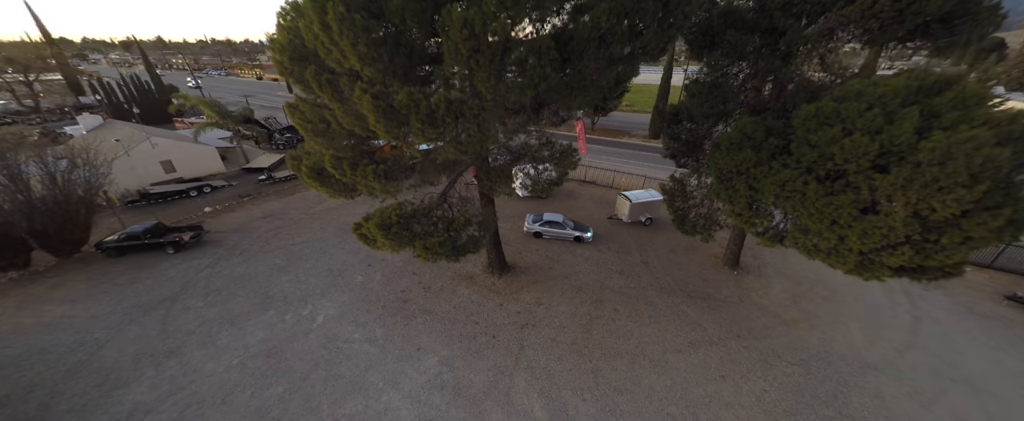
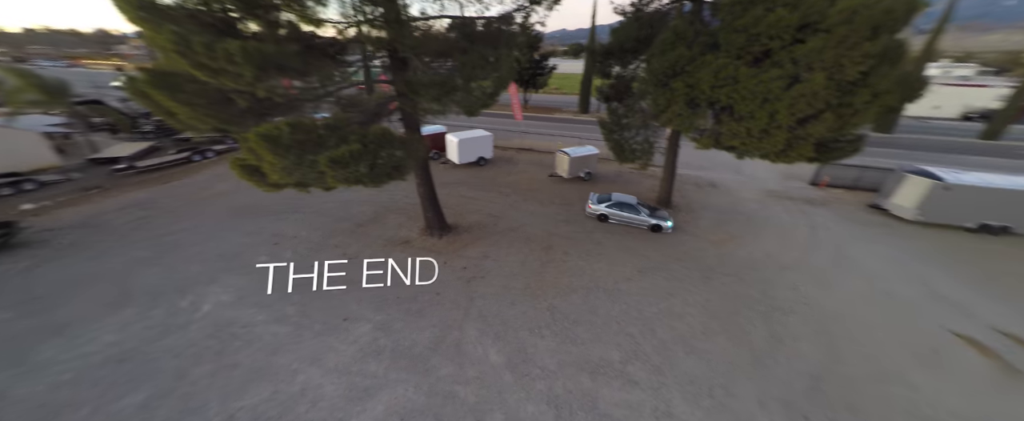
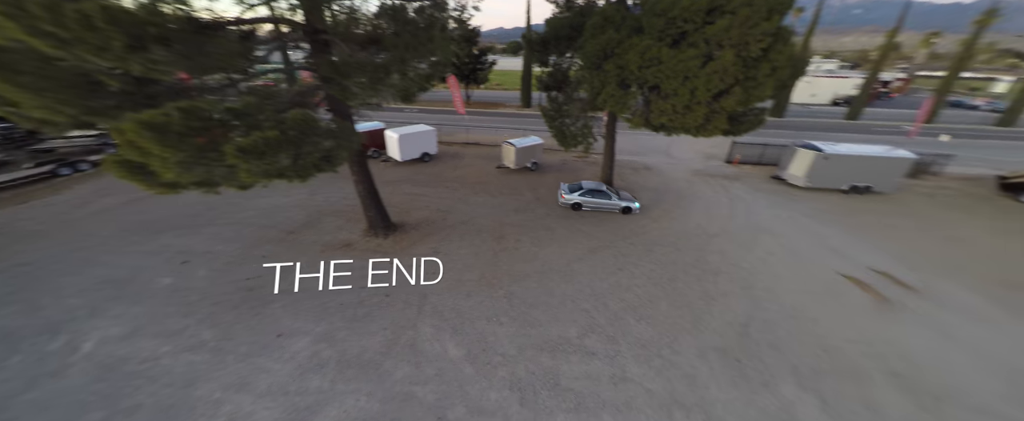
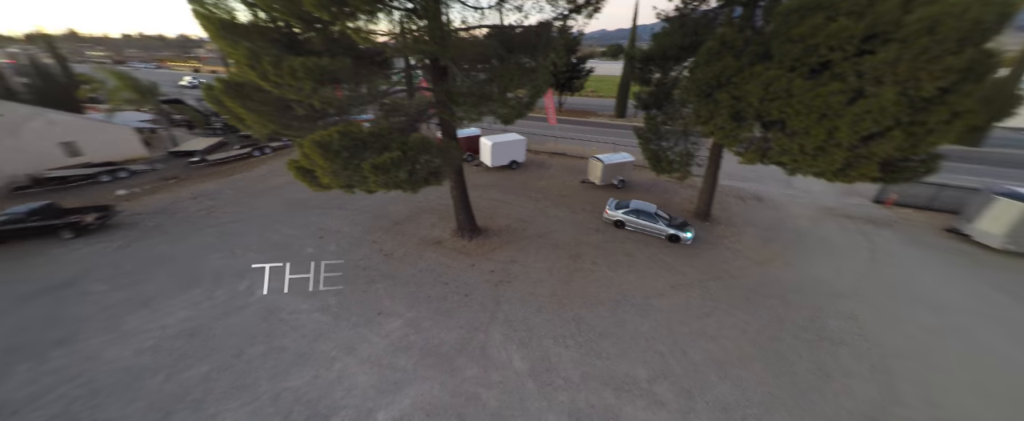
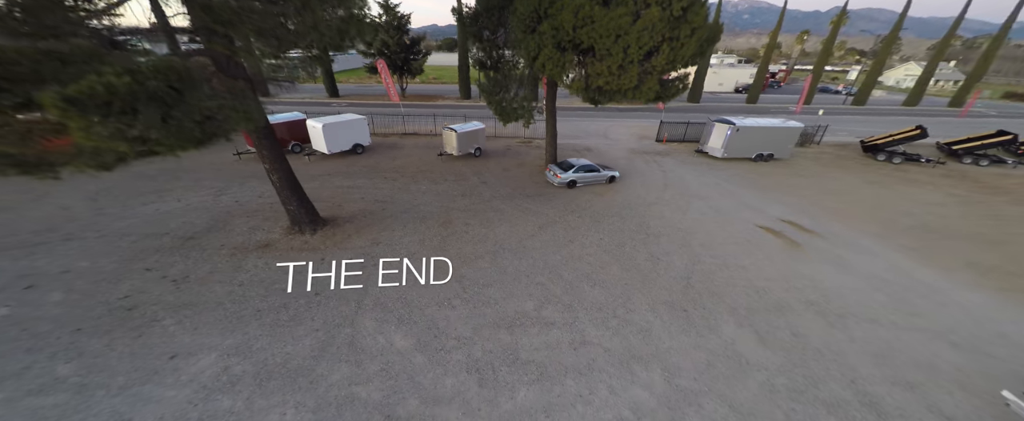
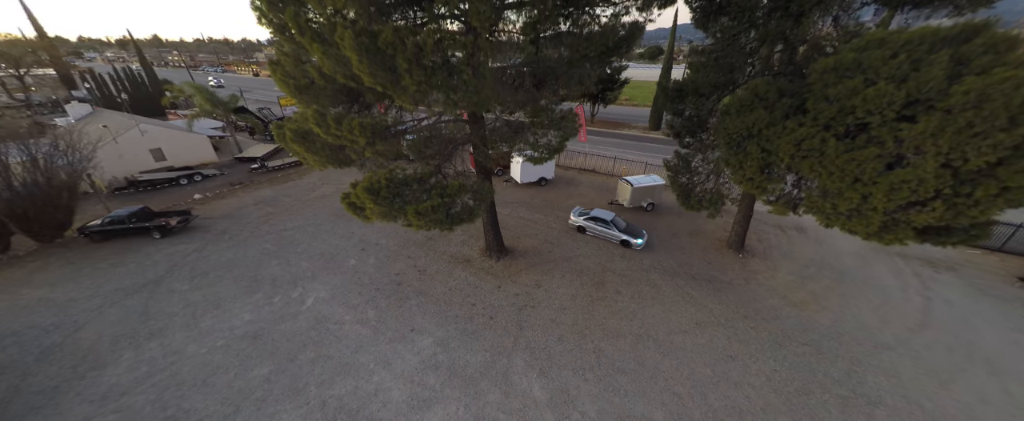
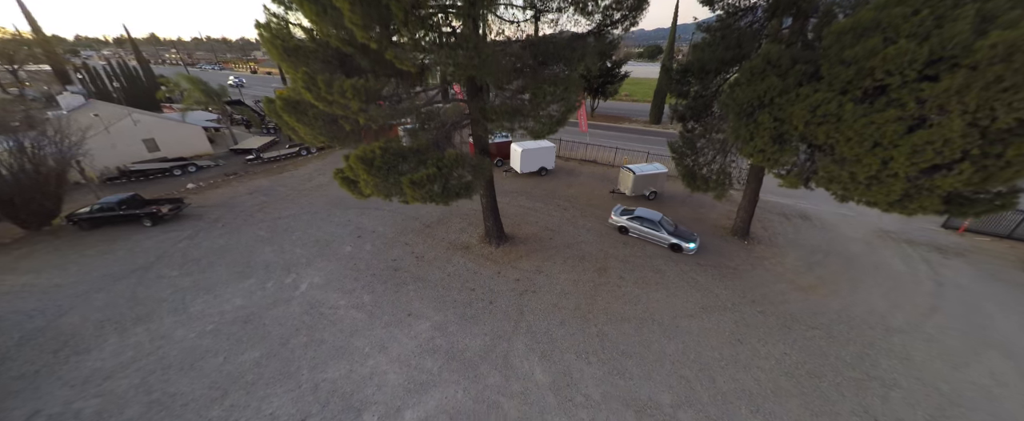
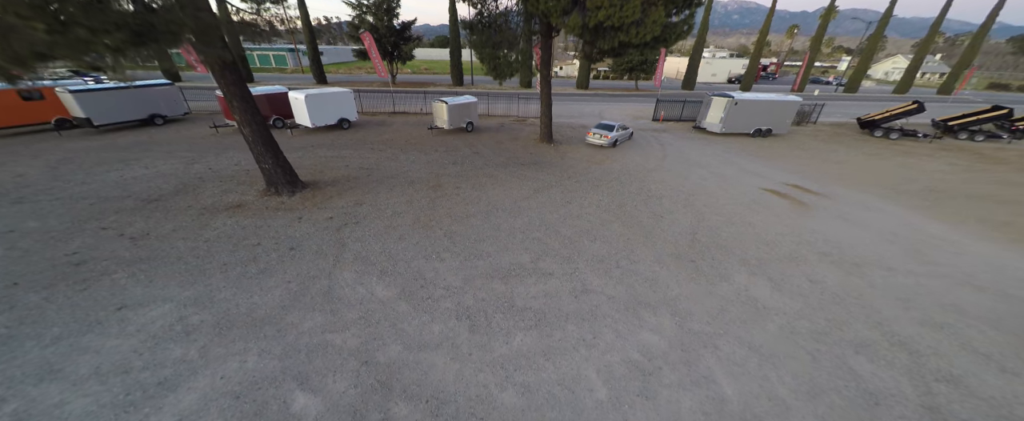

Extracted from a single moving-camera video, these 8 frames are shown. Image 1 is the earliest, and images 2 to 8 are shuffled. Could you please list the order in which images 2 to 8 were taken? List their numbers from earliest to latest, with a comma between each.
6, 7, 4, 2, 3, 5, 8
